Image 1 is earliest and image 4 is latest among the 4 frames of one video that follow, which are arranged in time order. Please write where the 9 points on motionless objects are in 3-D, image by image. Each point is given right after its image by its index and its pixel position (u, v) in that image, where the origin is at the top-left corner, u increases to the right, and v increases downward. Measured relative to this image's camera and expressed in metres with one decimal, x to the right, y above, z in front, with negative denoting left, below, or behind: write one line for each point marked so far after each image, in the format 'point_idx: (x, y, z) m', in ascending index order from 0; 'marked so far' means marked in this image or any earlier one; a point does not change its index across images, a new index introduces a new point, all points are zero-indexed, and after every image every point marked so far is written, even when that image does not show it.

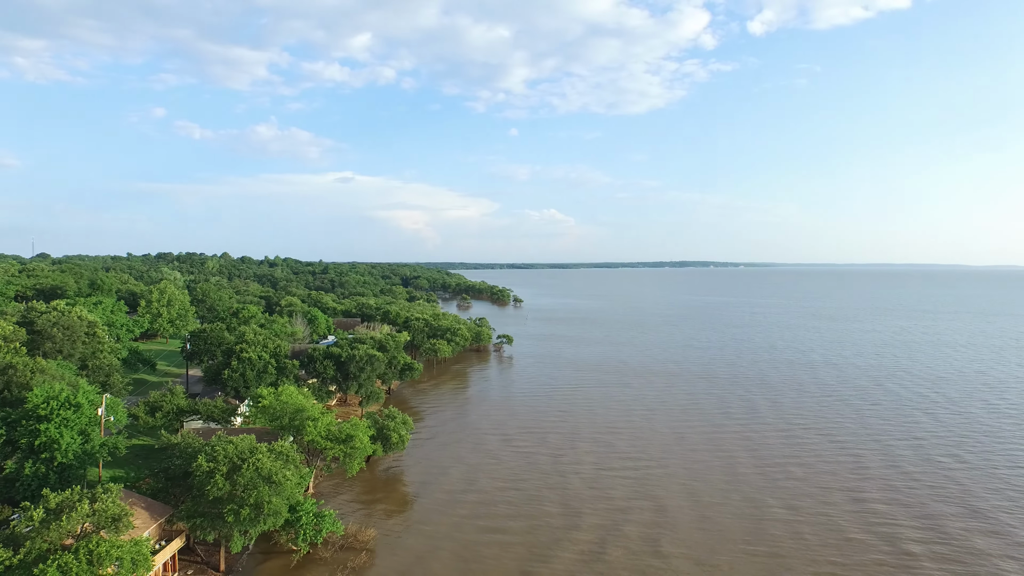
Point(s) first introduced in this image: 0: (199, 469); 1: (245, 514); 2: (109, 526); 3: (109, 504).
0: (-11.7, -6.7, +19.8) m
1: (-9.7, -8.2, +19.1) m
2: (-11.7, -6.9, +15.3) m
3: (-11.9, -6.3, +15.5) m
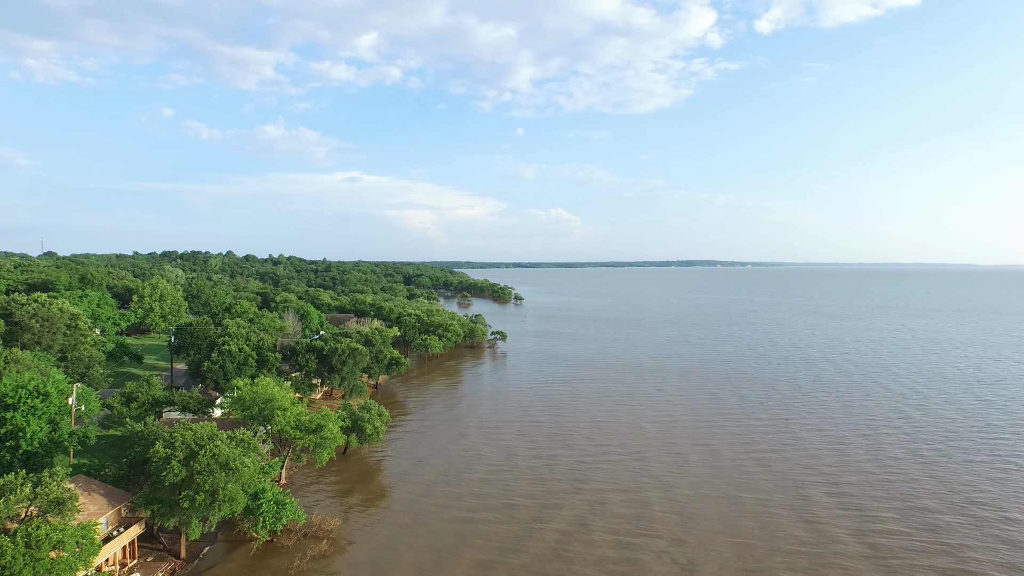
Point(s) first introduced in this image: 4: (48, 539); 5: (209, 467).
0: (-13.3, -6.2, +19.7) m
1: (-11.3, -7.6, +19.1) m
2: (-13.3, -6.4, +15.3) m
3: (-13.6, -5.8, +15.4) m
4: (-12.7, -6.8, +14.4) m
5: (-11.3, -6.6, +19.8) m
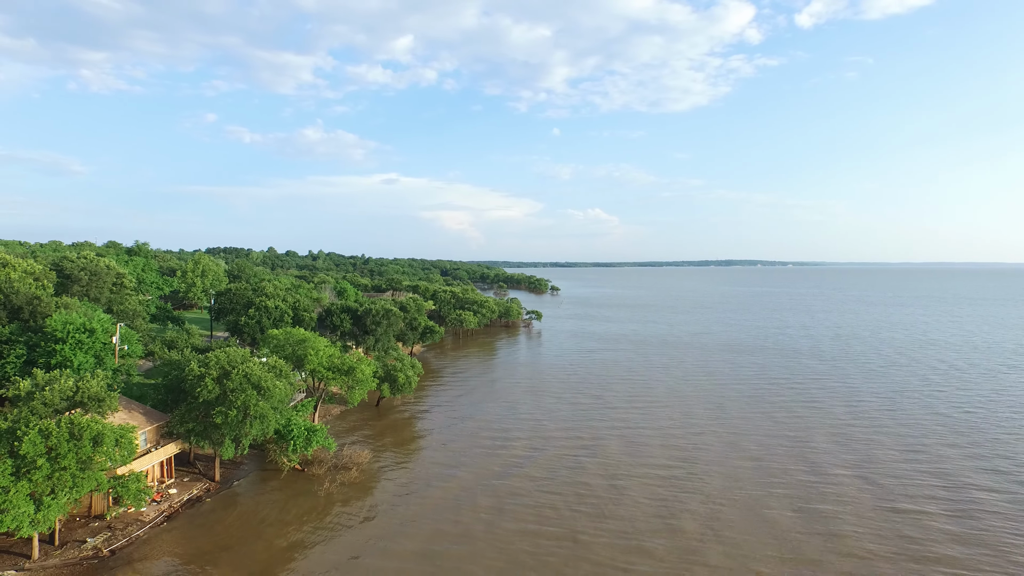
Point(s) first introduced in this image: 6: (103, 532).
0: (-12.4, -3.3, +20.4) m
1: (-10.4, -4.8, +19.7) m
2: (-12.7, -3.6, +16.0) m
3: (-12.9, -3.0, +16.1) m
4: (-12.1, -4.1, +15.1) m
5: (-10.4, -3.8, +20.3) m
6: (-12.9, -7.7, +16.7) m
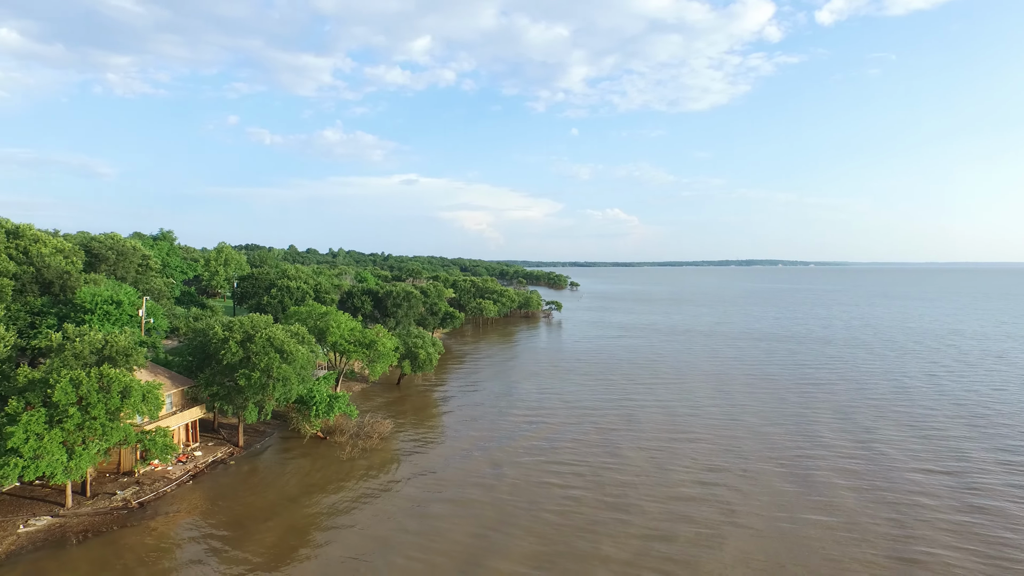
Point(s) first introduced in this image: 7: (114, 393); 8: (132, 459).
0: (-11.6, -2.0, +20.7) m
1: (-9.7, -3.5, +20.0) m
2: (-12.1, -2.3, +16.3) m
3: (-12.2, -1.7, +16.5) m
4: (-11.5, -2.8, +15.4) m
5: (-9.7, -2.5, +20.6) m
6: (-12.3, -6.4, +17.1) m
7: (-11.5, -3.0, +15.2) m
8: (-12.8, -5.8, +17.8) m
